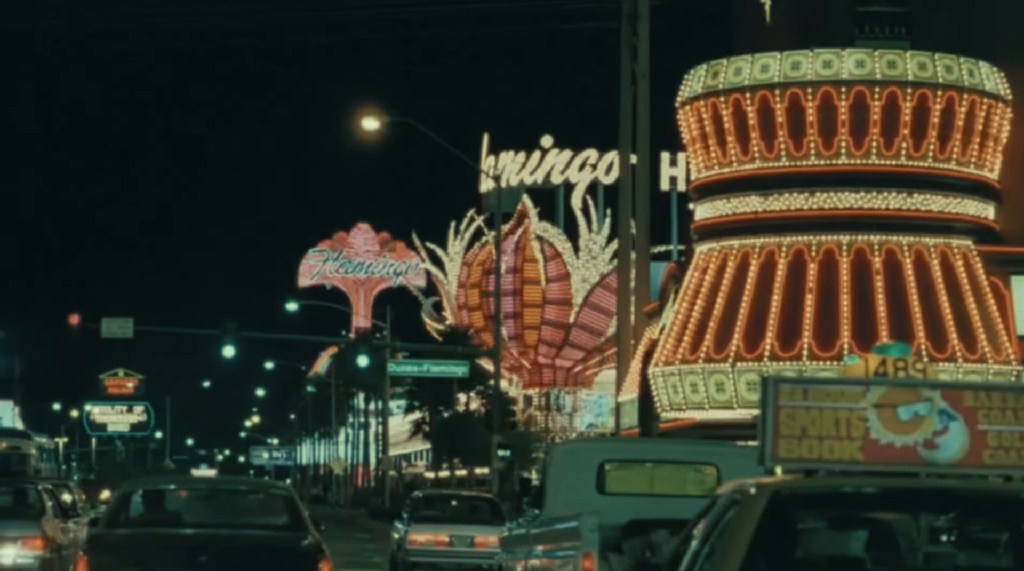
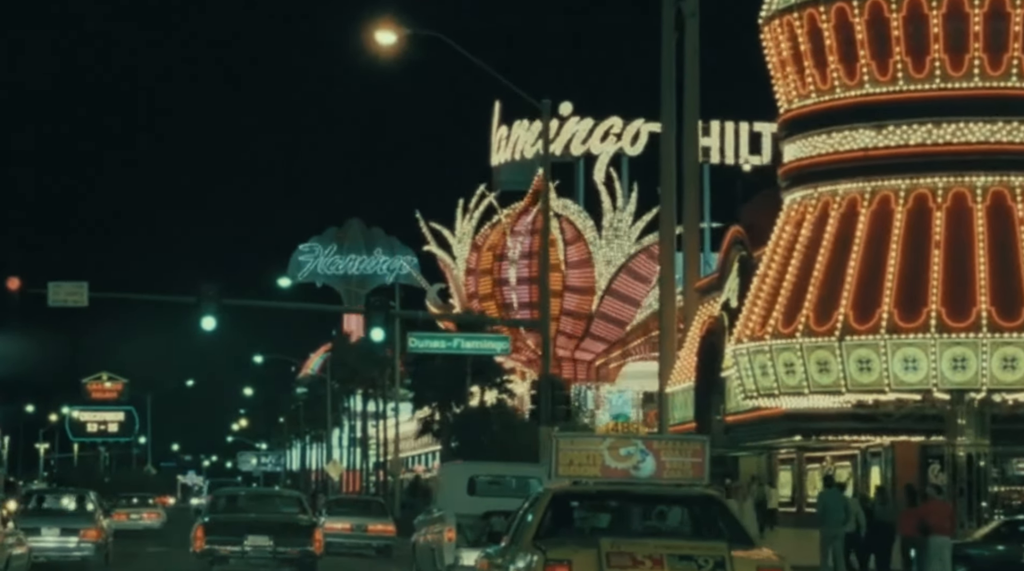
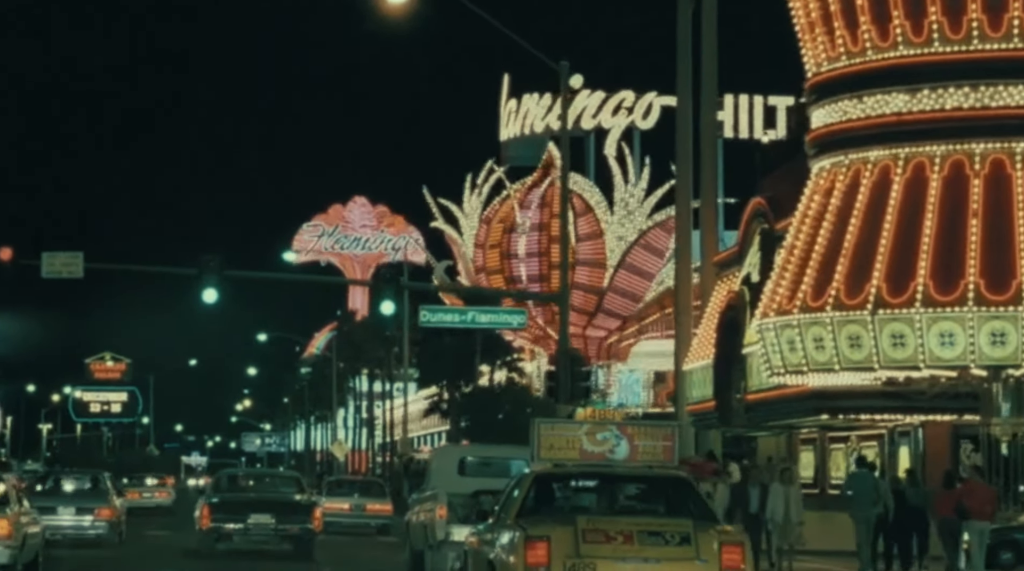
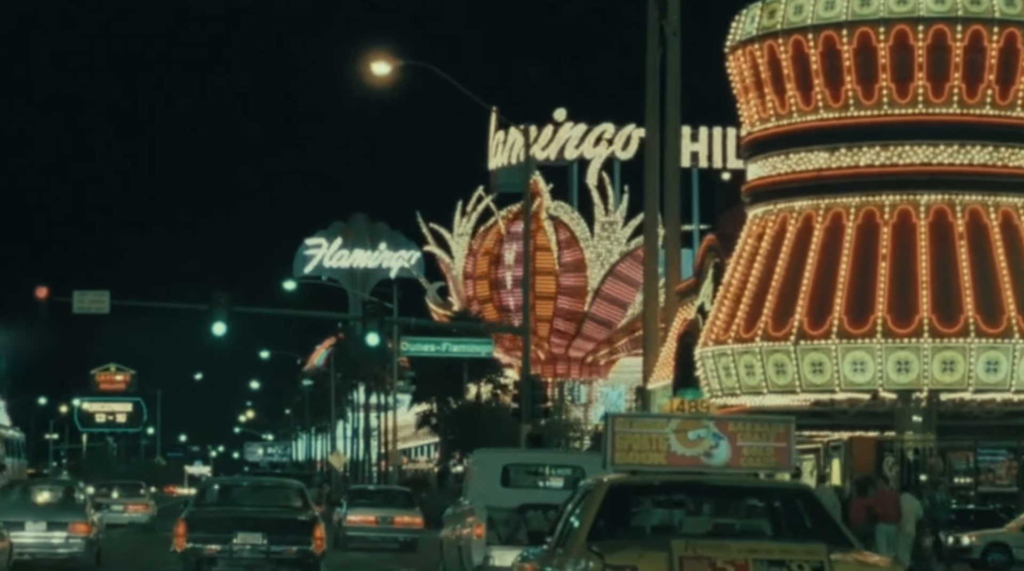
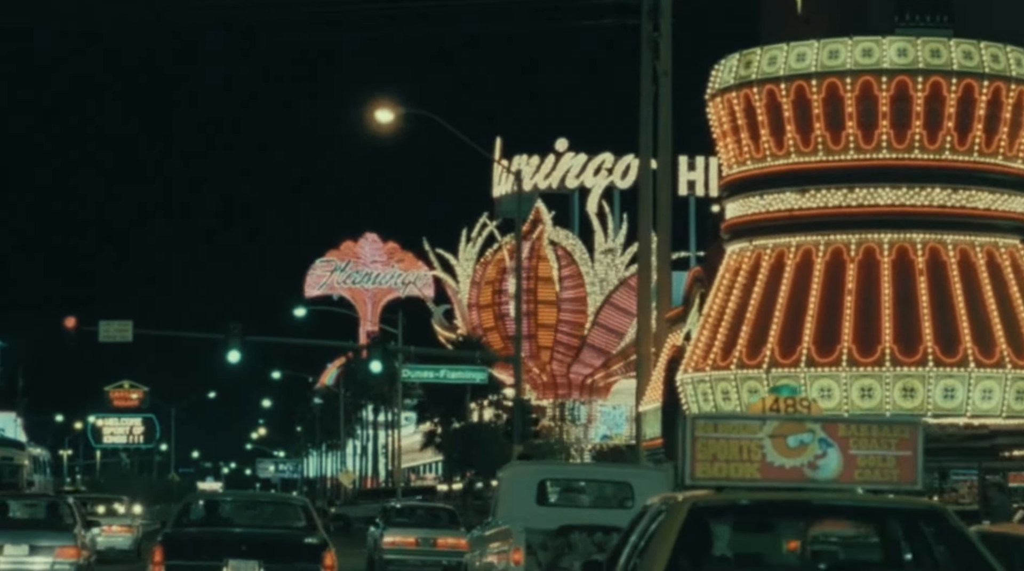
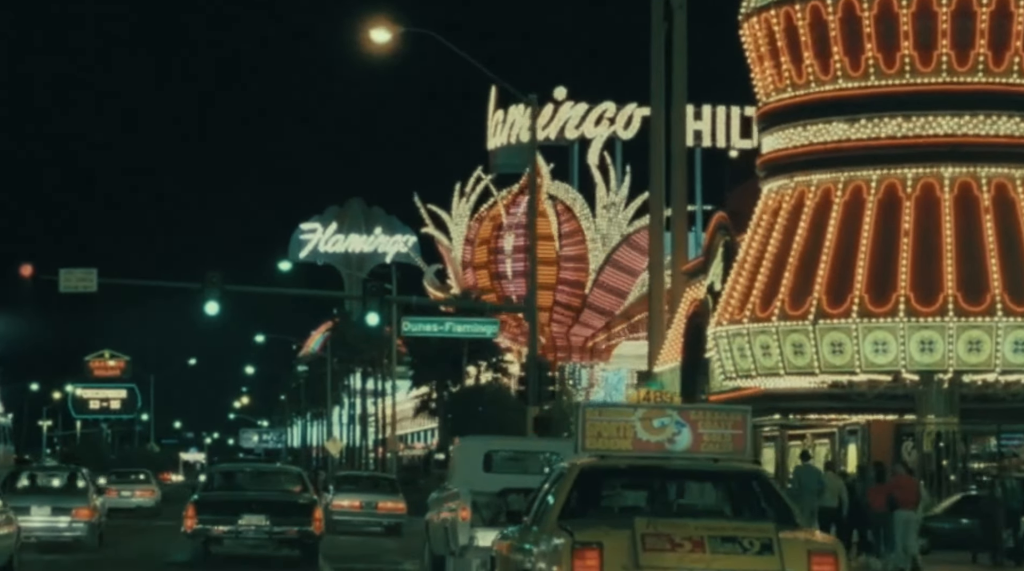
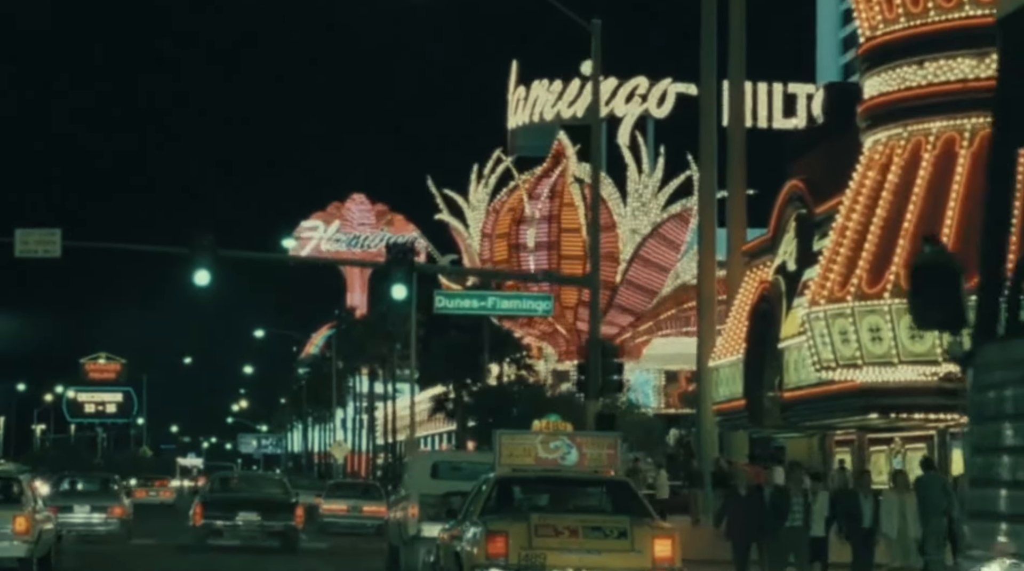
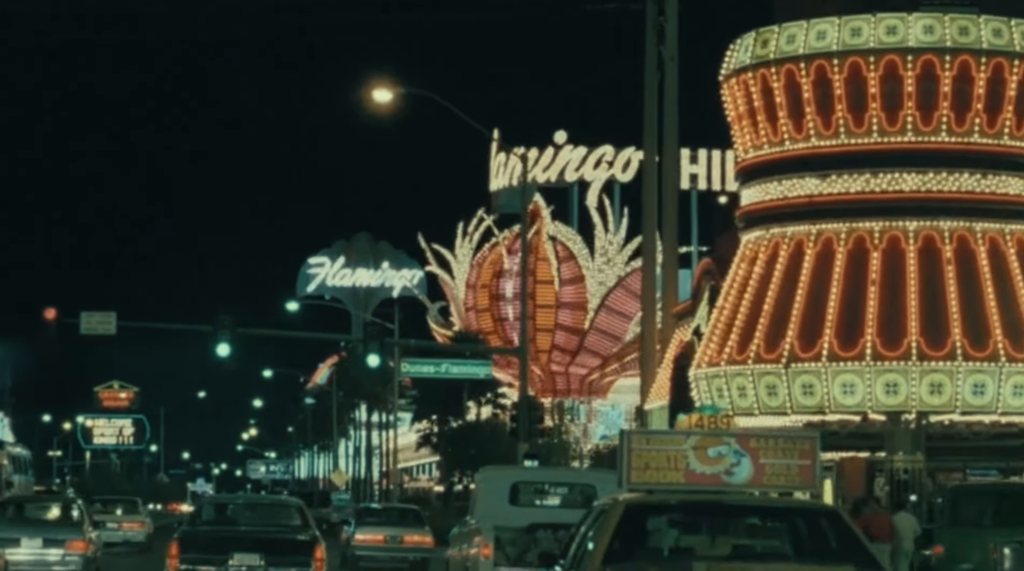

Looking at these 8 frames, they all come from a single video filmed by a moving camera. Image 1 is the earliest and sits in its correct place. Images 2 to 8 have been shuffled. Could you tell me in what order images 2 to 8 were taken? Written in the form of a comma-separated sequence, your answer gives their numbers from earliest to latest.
5, 8, 4, 6, 2, 3, 7
